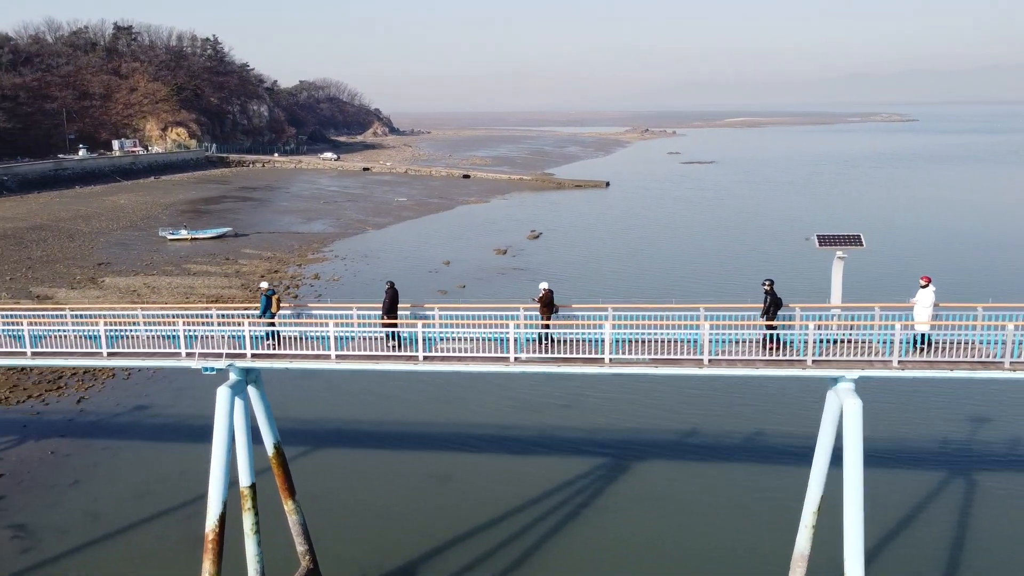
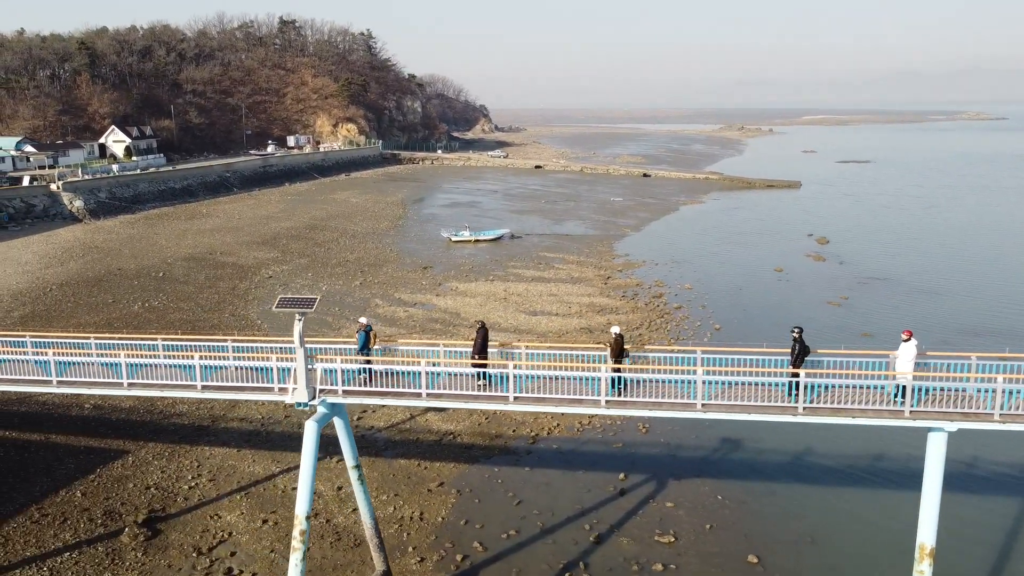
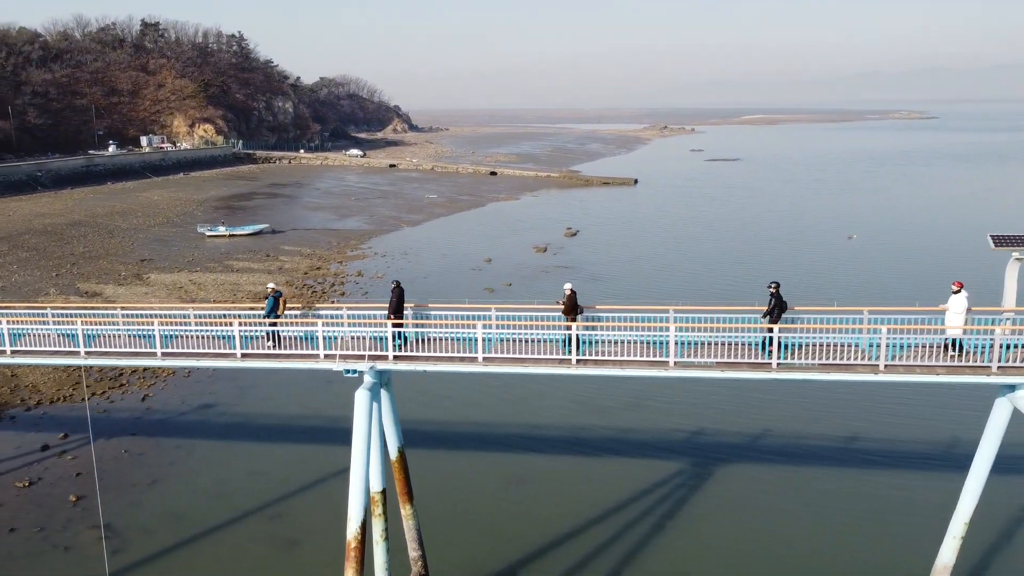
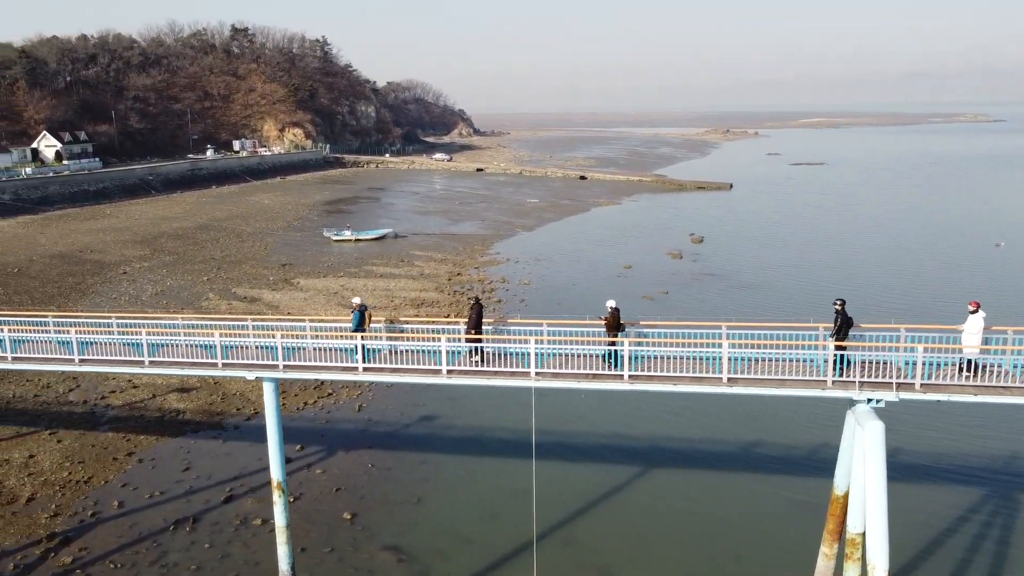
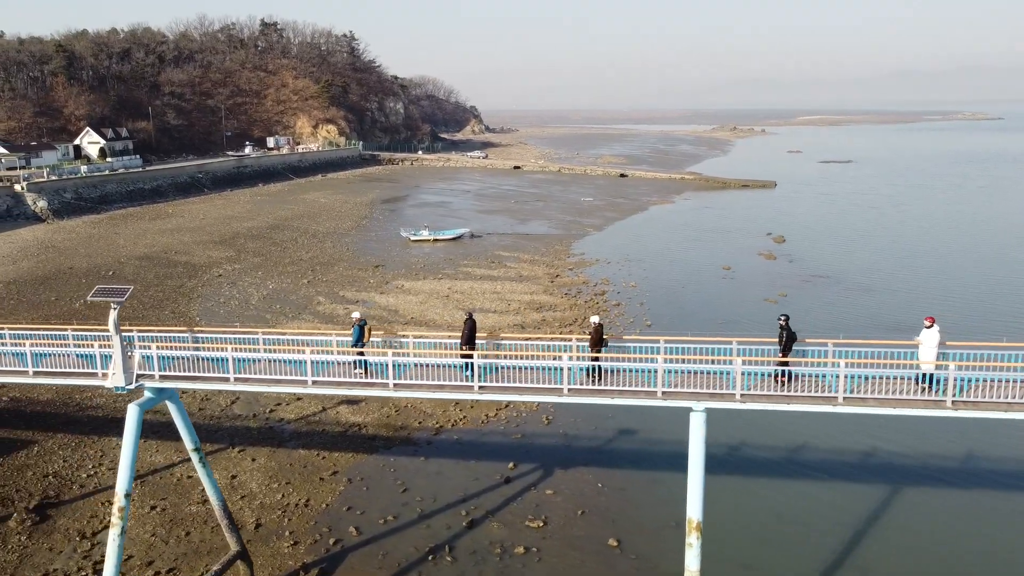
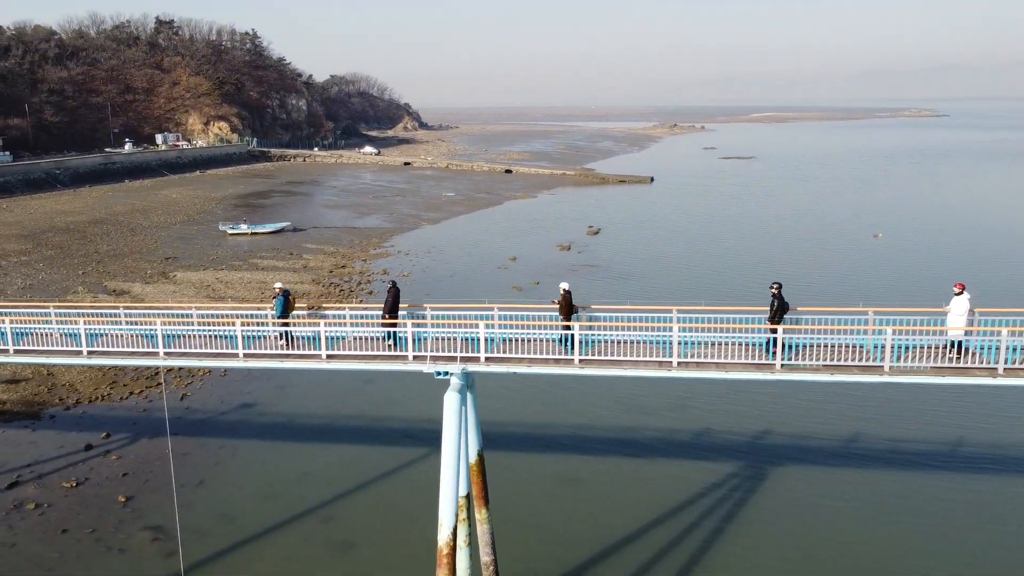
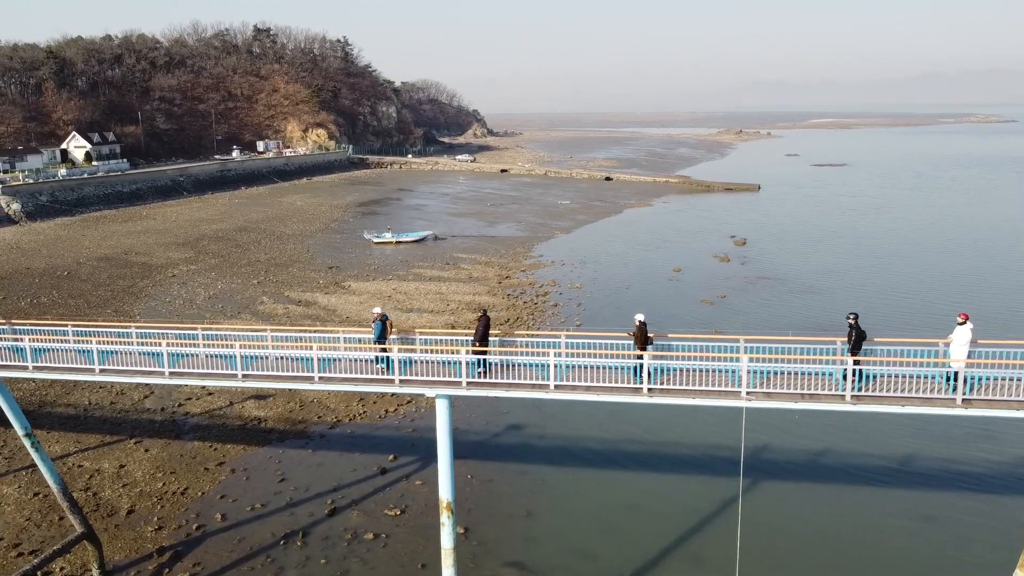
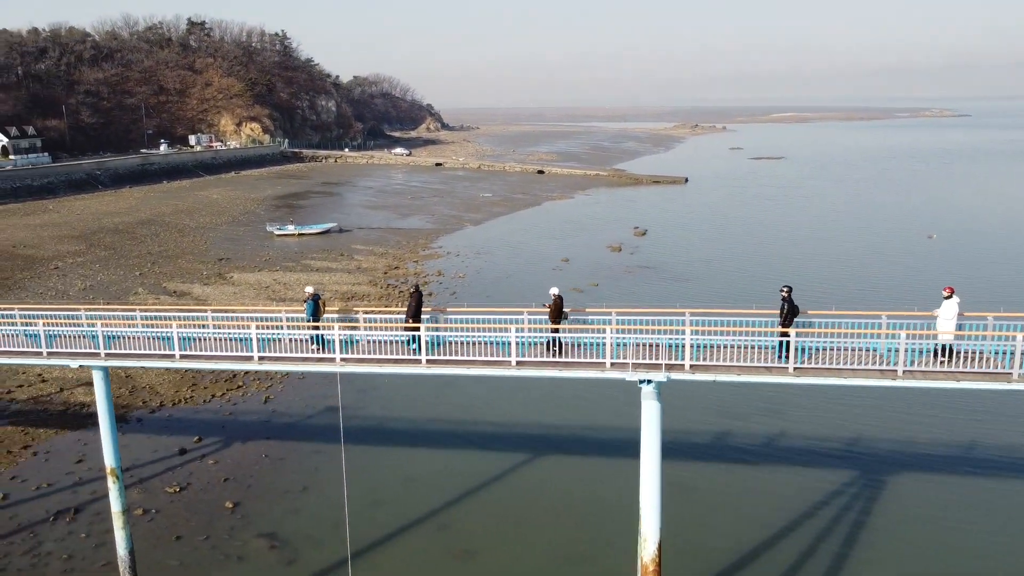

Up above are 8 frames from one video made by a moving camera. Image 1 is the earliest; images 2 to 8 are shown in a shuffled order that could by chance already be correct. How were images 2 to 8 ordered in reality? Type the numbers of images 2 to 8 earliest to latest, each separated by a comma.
3, 6, 8, 4, 7, 5, 2
